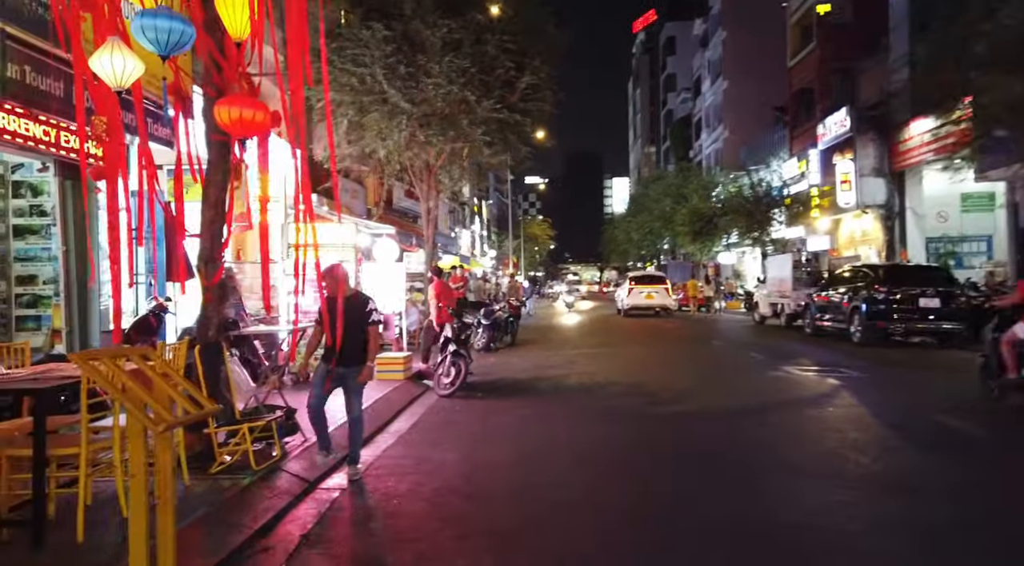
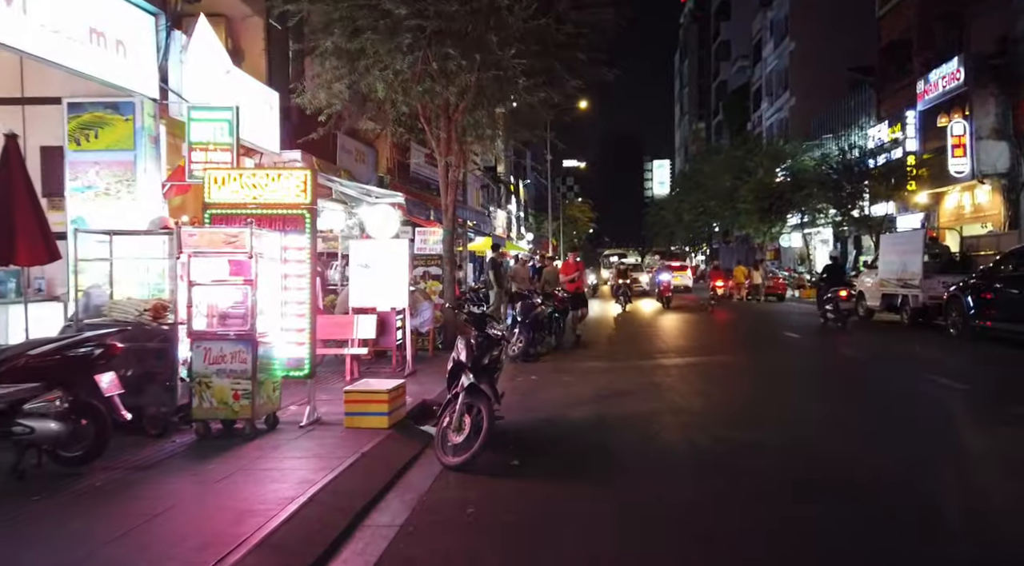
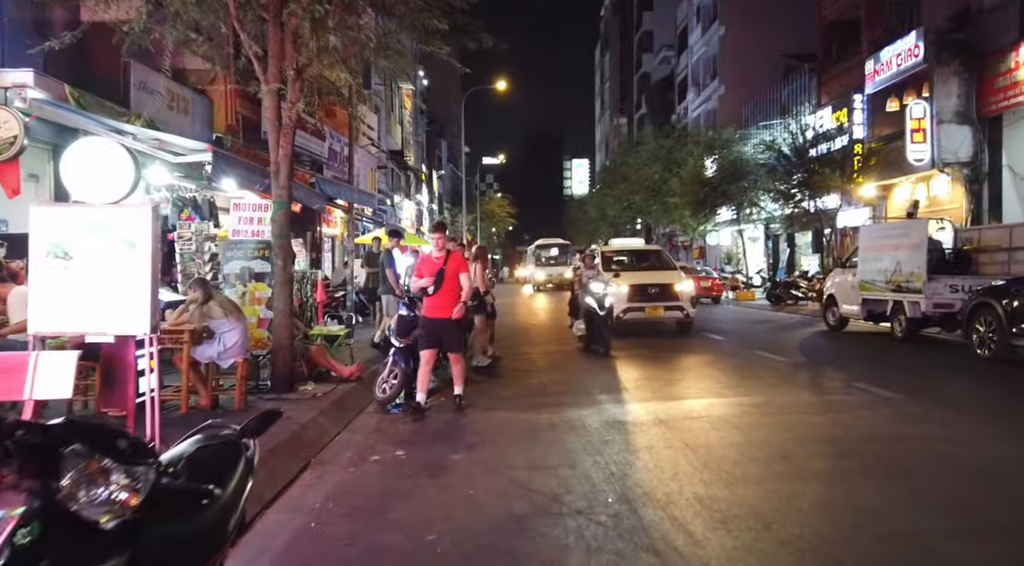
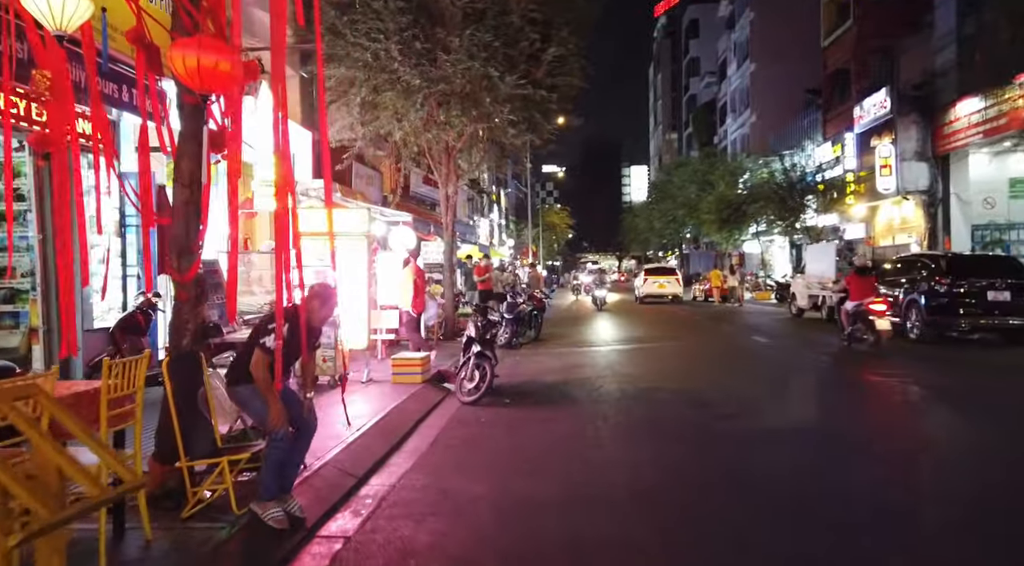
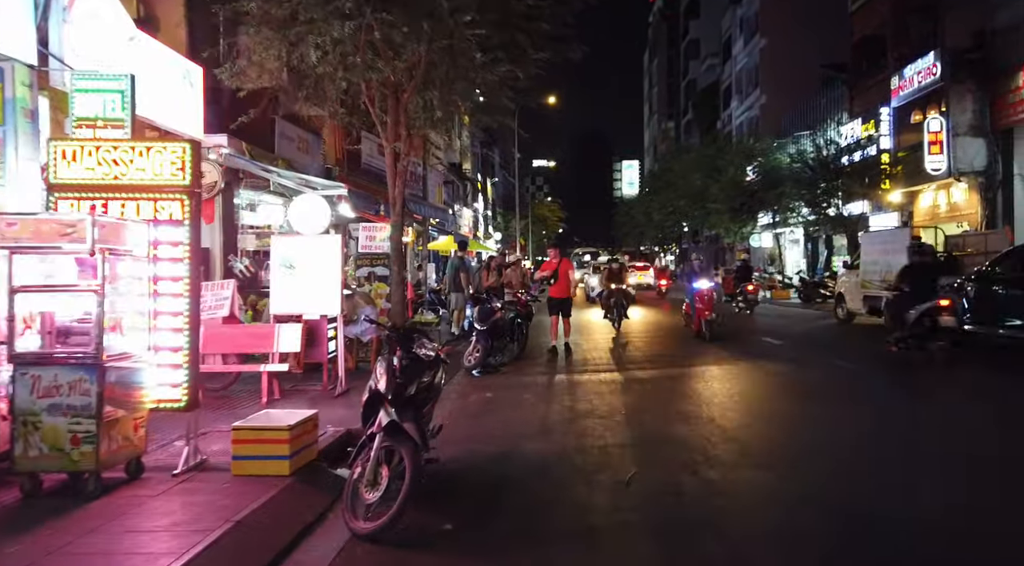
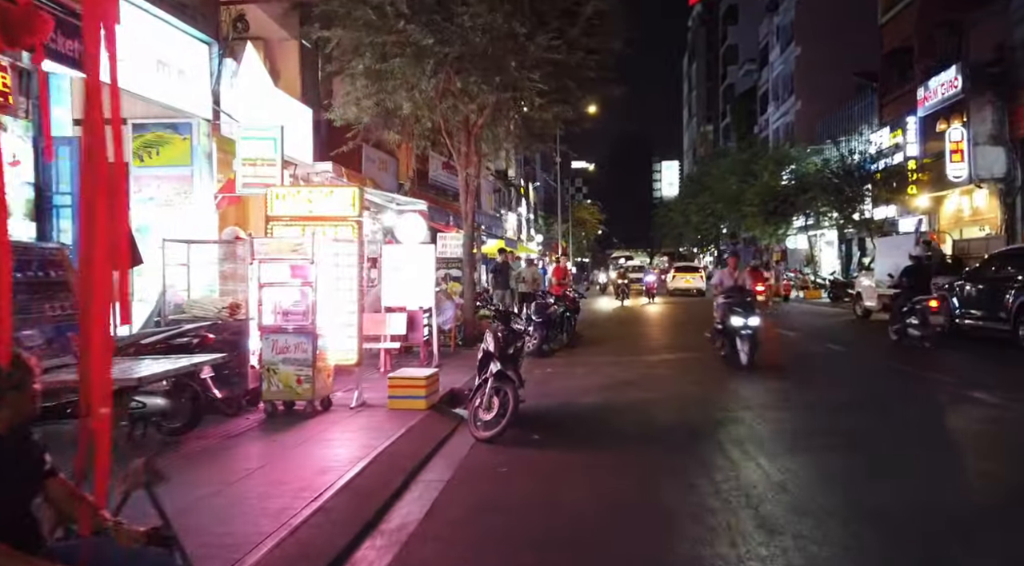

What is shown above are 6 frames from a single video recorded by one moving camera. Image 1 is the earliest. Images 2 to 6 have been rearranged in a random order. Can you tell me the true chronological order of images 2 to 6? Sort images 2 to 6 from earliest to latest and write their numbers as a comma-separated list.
4, 6, 2, 5, 3
